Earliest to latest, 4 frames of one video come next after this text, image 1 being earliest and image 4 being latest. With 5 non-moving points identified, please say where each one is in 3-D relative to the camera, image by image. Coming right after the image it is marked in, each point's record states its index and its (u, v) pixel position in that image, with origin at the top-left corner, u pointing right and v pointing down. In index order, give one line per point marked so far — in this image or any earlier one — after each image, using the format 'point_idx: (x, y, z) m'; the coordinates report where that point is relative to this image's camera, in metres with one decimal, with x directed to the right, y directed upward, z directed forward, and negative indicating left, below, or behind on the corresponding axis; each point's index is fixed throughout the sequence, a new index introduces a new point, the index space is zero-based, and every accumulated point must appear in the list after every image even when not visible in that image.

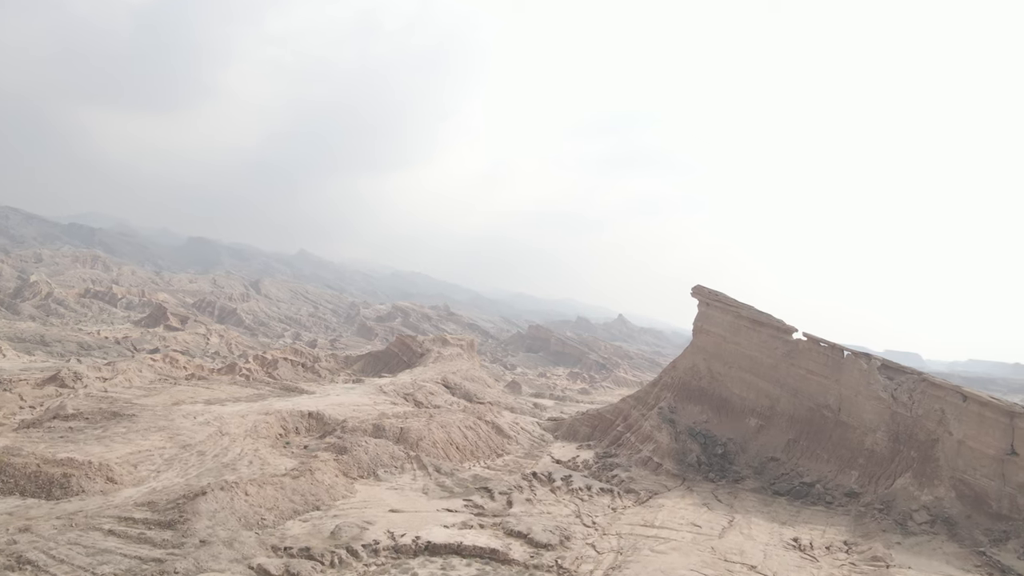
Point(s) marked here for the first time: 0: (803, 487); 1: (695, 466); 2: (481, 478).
0: (+9.2, -6.3, +16.5) m
1: (+6.6, -6.4, +18.6) m
2: (-1.1, -6.8, +18.6) m
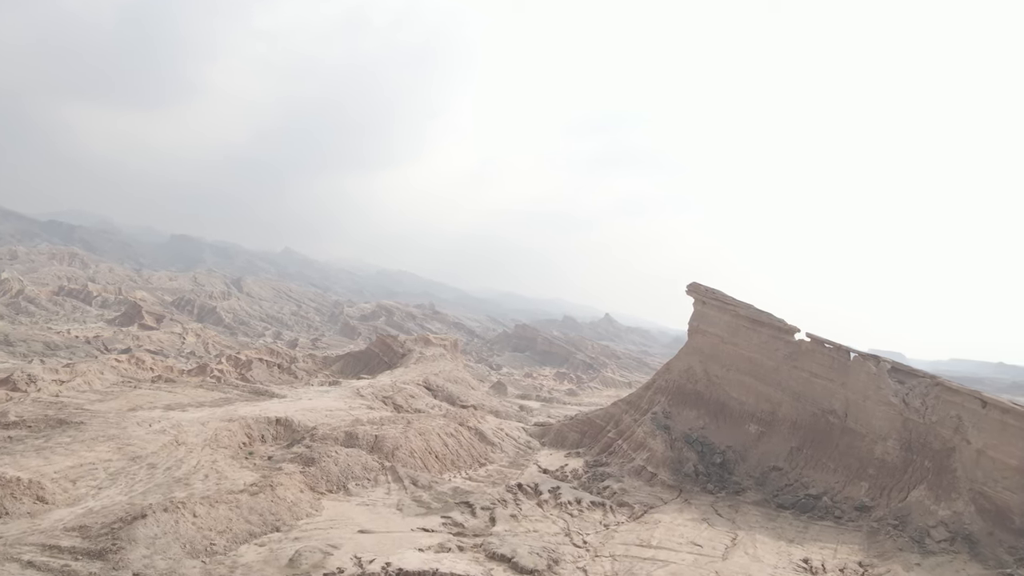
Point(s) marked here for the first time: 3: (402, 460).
0: (+8.7, -6.2, +15.3) m
1: (+6.0, -6.3, +17.3) m
2: (-1.7, -6.7, +17.1) m
3: (-3.9, -6.1, +18.4) m
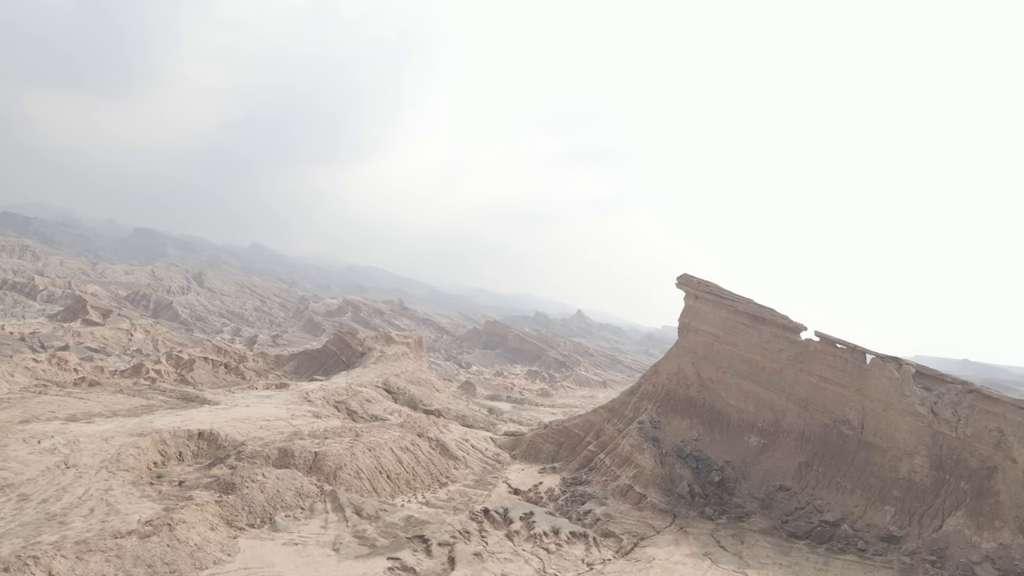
0: (+7.9, -6.0, +13.0) m
1: (+5.0, -6.0, +14.9) m
2: (-2.6, -6.4, +14.3) m
3: (-4.9, -5.8, +15.4) m
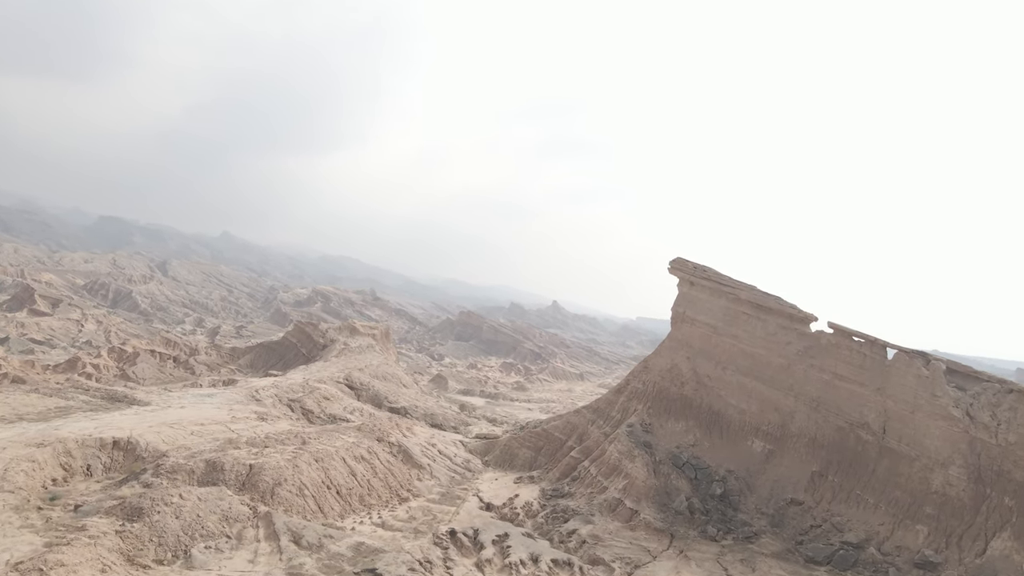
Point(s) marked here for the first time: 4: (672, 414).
0: (+7.2, -5.7, +11.2) m
1: (+4.3, -5.6, +12.9) m
2: (-3.3, -6.0, +11.9) m
3: (-5.6, -5.3, +12.9) m
4: (+4.8, -3.8, +15.7) m
